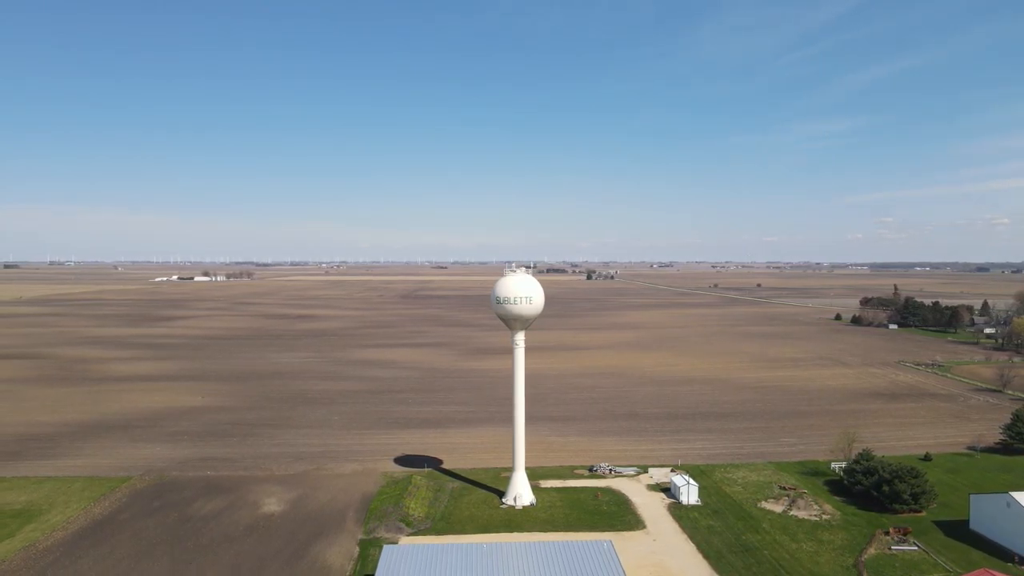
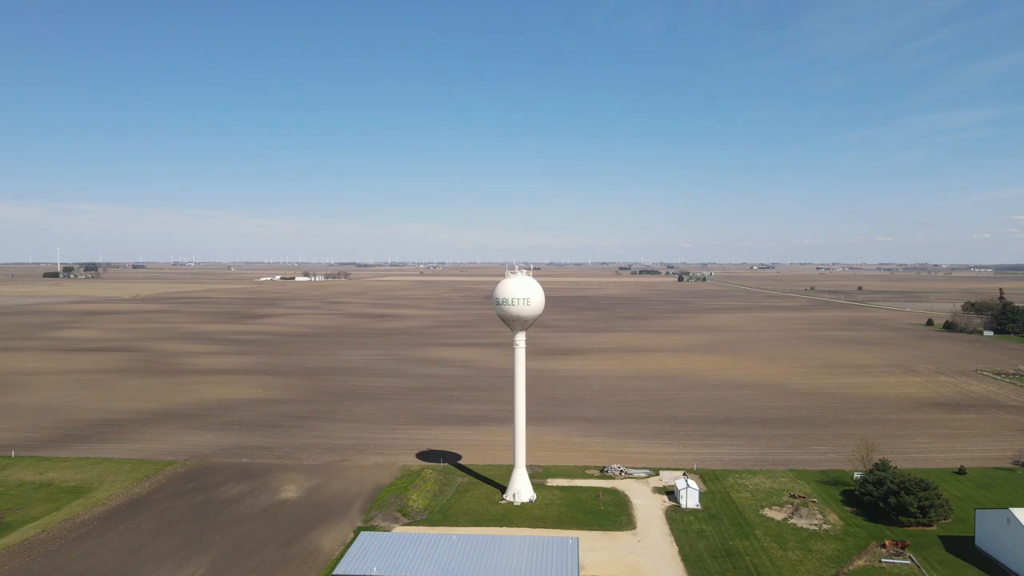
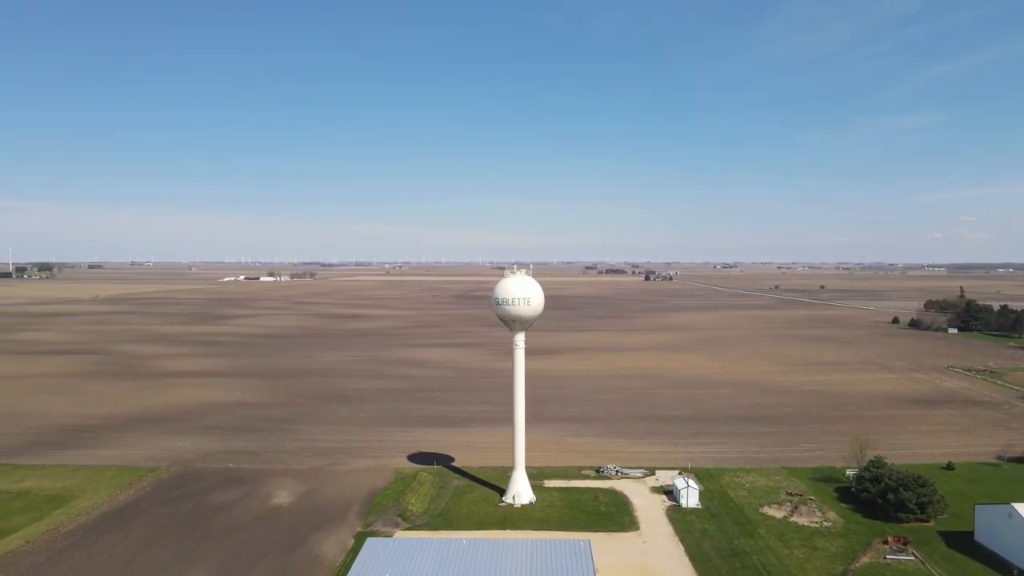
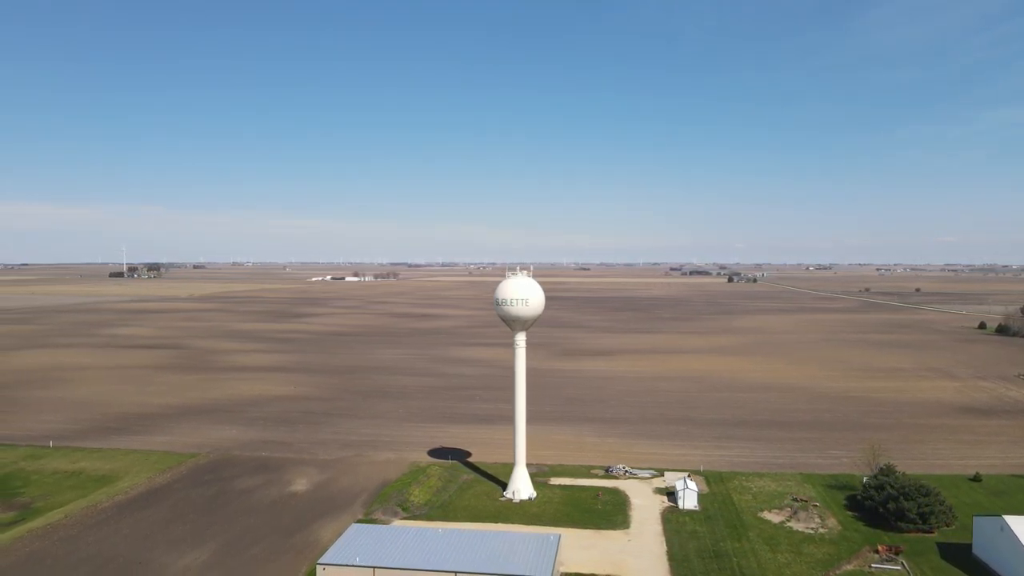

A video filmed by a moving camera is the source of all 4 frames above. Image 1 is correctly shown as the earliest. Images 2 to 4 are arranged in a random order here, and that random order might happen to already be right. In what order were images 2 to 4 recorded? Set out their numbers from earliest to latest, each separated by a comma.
3, 2, 4
